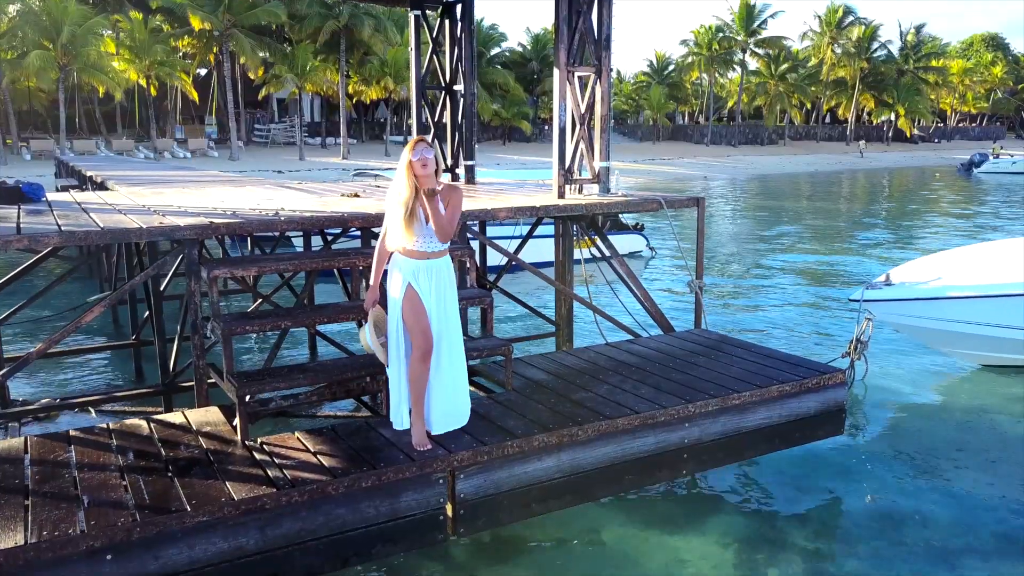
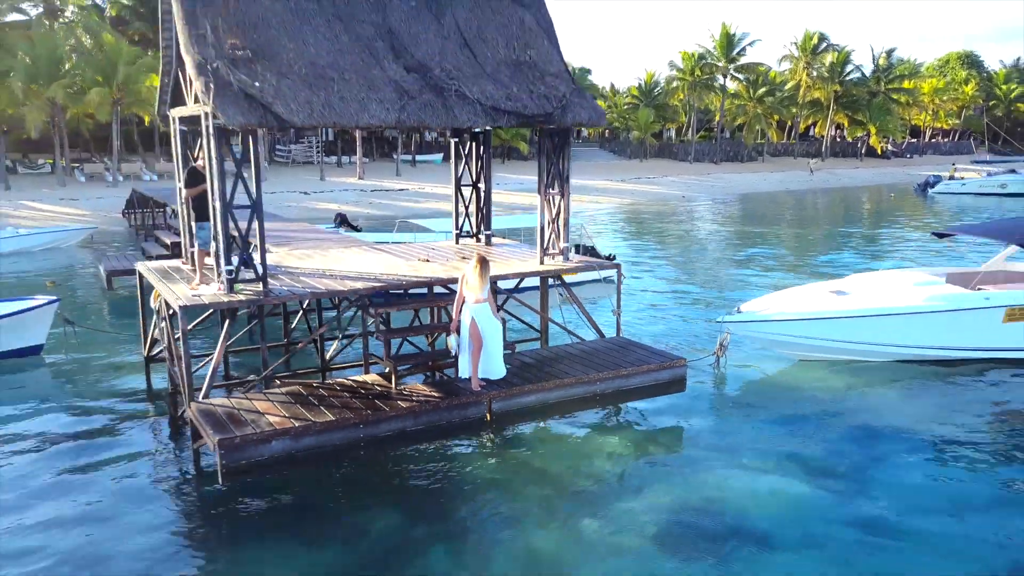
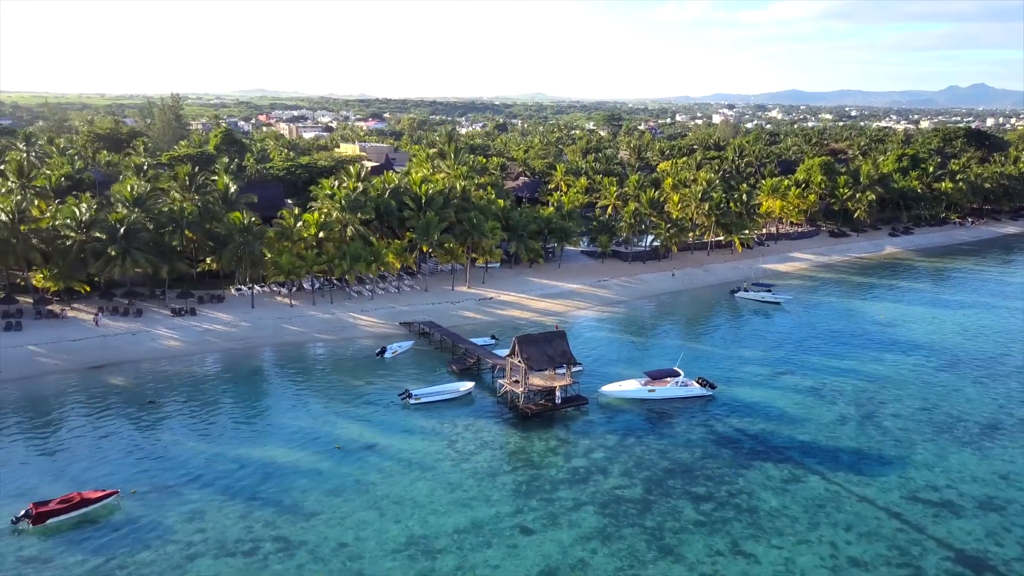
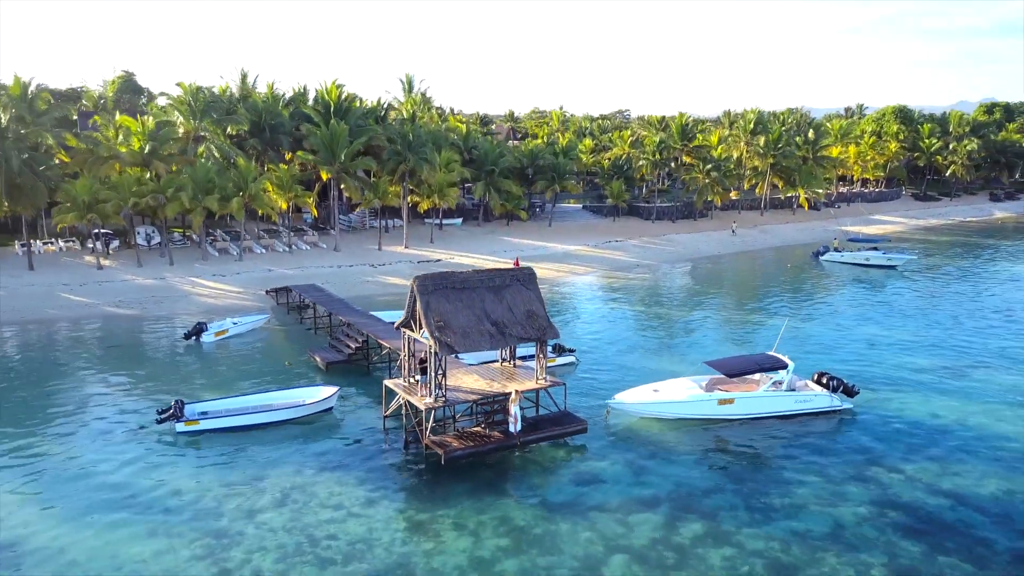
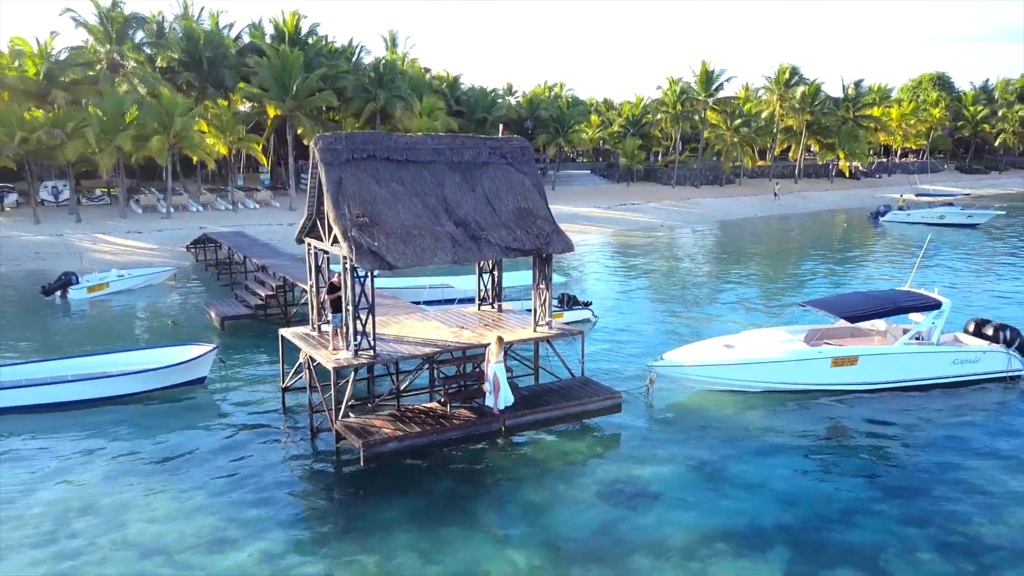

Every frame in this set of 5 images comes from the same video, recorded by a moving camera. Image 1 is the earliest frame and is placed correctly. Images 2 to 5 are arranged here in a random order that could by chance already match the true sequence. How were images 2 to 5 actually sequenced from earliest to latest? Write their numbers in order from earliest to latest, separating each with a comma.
2, 5, 4, 3
